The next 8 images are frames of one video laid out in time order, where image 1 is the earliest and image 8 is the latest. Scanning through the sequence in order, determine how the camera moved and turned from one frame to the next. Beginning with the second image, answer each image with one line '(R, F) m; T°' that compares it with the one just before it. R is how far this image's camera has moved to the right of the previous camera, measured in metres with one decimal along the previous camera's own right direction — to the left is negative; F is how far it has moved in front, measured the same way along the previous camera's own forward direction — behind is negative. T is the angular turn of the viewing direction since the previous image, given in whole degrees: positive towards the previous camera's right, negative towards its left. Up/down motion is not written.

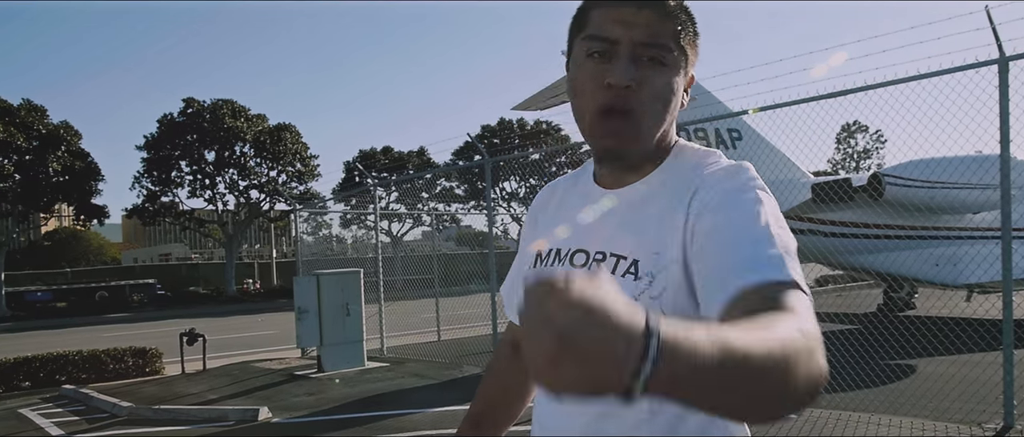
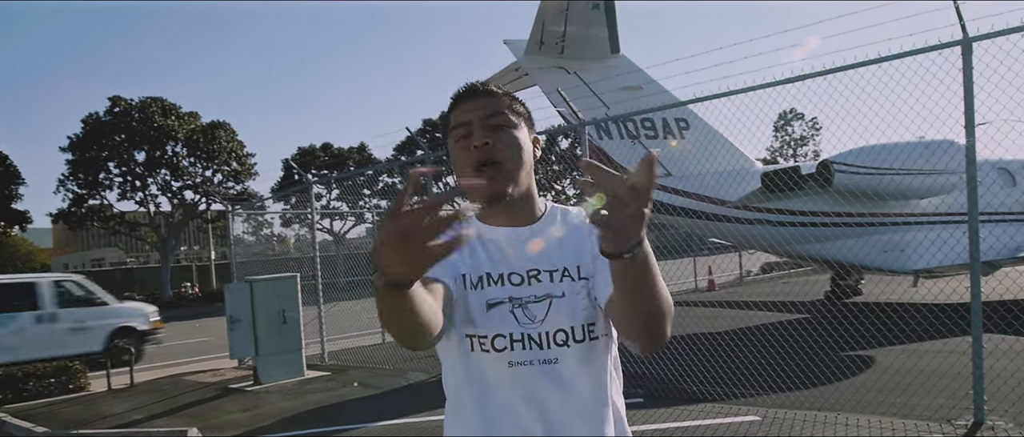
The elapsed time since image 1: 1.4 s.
(0.0, +0.4) m; +4°
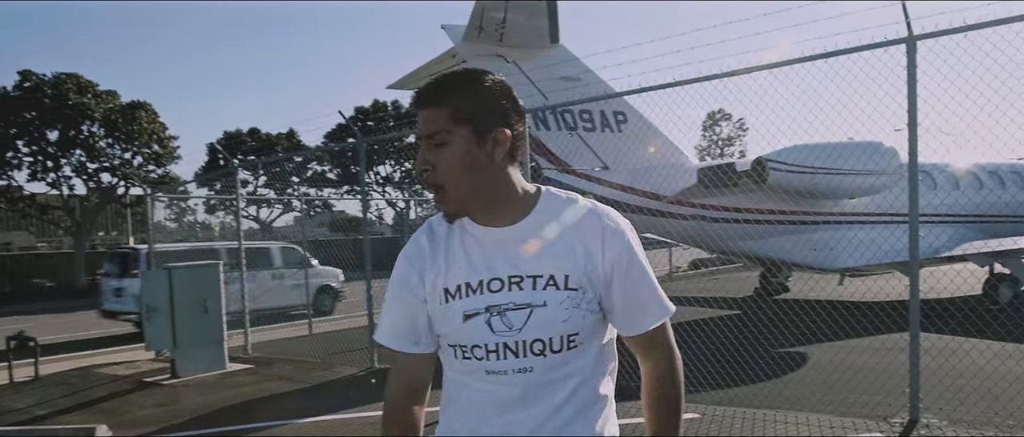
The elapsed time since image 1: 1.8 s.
(0.0, +0.2) m; +5°
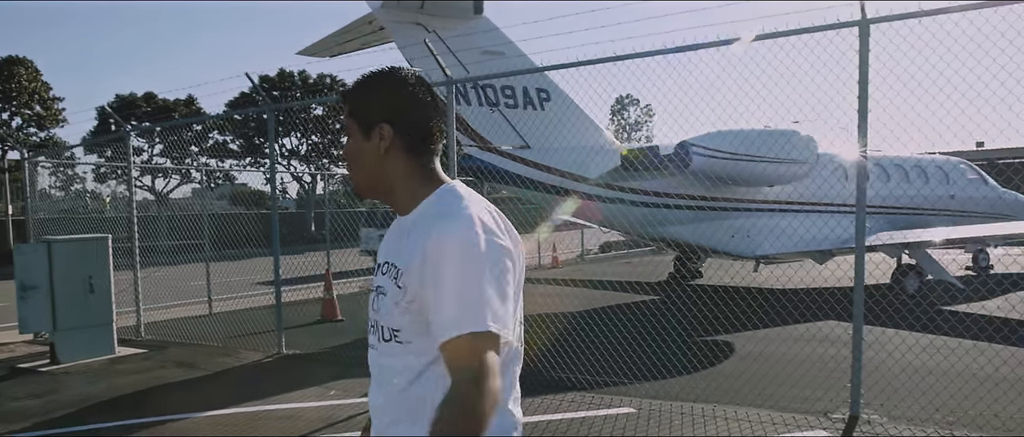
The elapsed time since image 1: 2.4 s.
(-0.1, +0.4) m; +7°
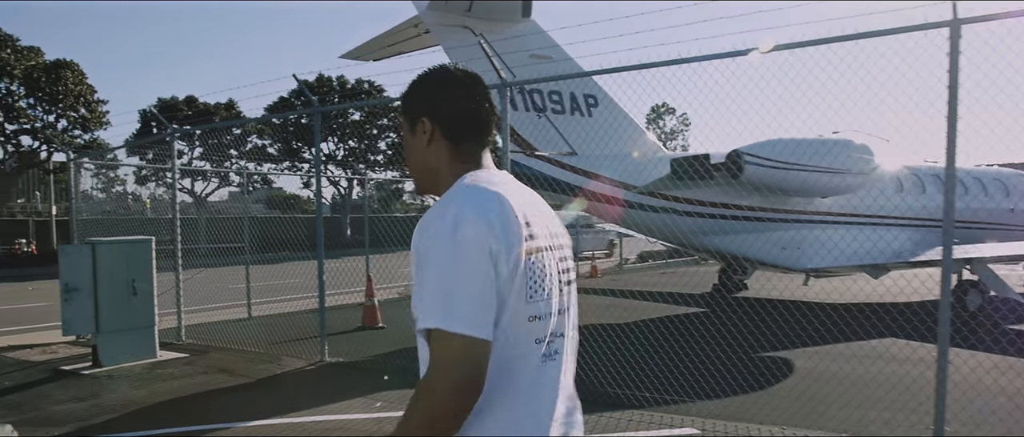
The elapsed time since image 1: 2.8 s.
(-0.2, +0.2) m; -2°
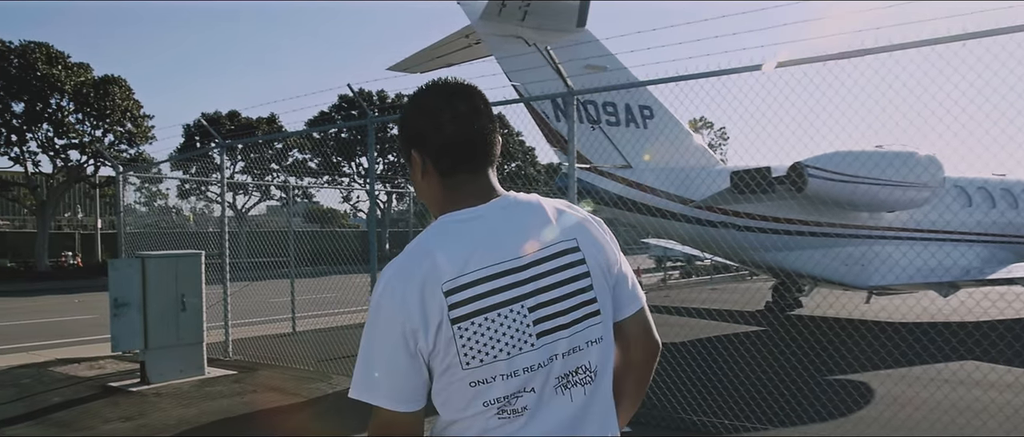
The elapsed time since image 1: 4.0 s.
(-0.2, +0.3) m; -2°
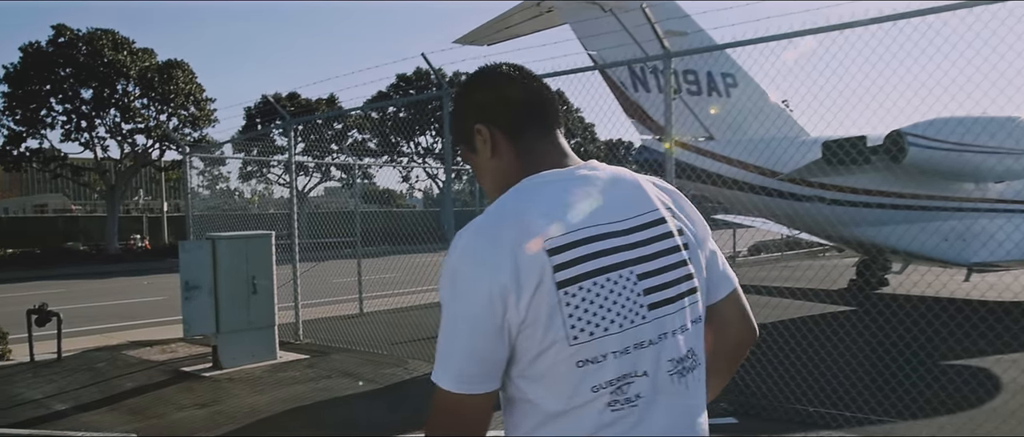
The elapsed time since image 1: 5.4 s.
(-0.2, +0.4) m; -4°
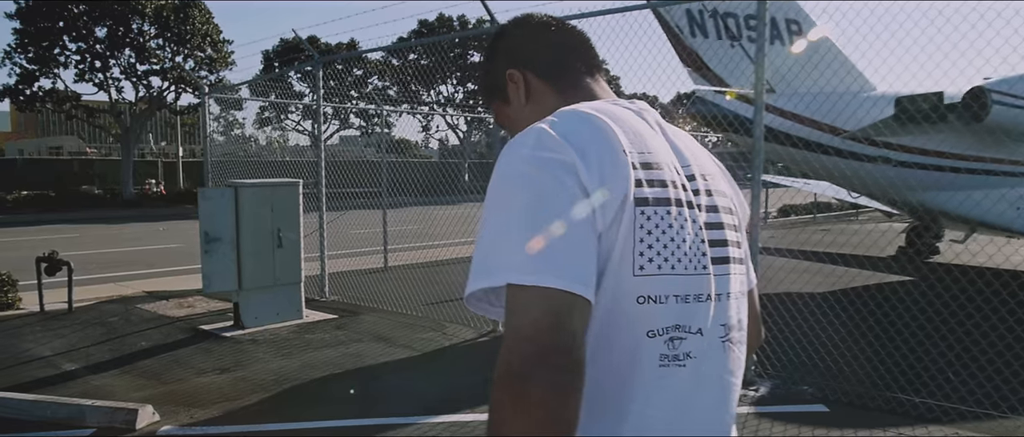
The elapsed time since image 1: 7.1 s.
(-0.3, +0.6) m; -1°
